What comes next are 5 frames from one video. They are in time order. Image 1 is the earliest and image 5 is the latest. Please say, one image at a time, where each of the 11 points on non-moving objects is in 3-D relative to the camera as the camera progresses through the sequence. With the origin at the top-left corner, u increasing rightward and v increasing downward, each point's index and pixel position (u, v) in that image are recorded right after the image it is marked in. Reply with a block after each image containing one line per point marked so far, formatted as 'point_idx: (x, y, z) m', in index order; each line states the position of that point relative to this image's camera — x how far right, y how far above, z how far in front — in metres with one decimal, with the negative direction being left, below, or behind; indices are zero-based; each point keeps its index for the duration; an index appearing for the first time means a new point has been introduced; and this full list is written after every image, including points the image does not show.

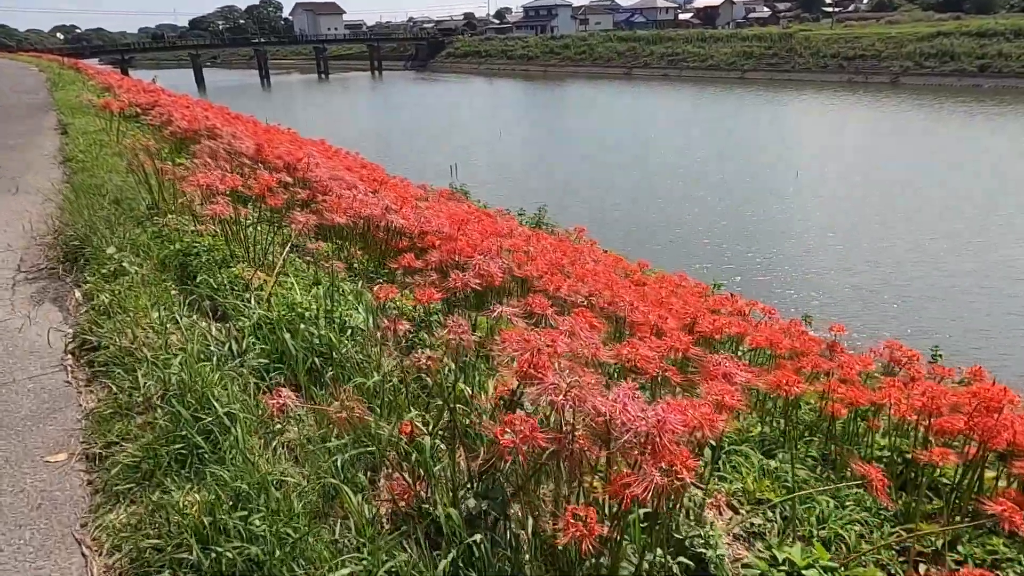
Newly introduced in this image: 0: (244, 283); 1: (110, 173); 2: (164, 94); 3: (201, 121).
0: (-1.4, 0.0, +3.7) m
1: (-3.7, +1.0, +6.1) m
2: (-6.5, +3.6, +12.5) m
3: (-3.9, +2.2, +8.5) m
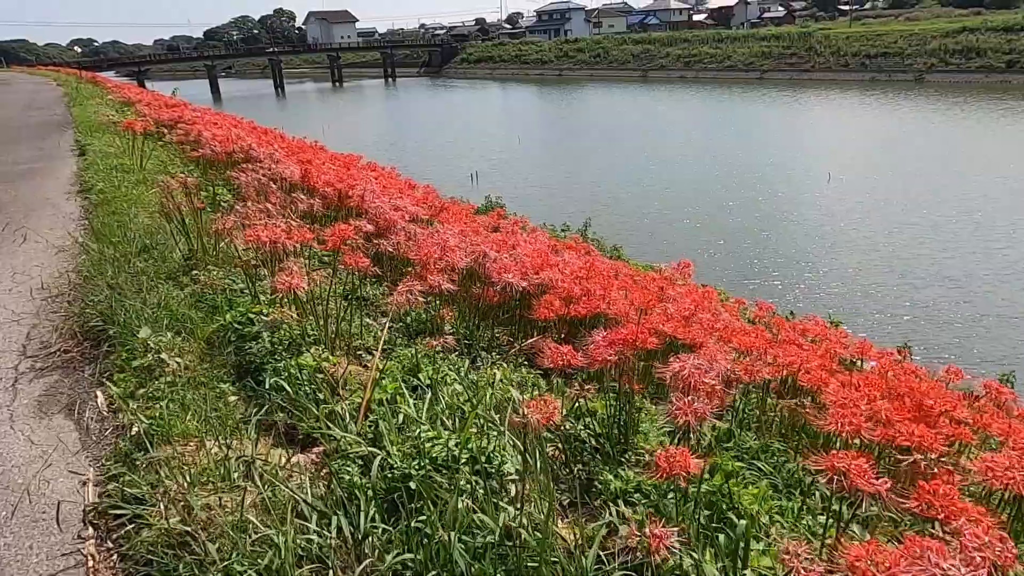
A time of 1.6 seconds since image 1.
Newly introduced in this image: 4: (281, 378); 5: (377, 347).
0: (-0.7, -0.4, +2.7) m
1: (-2.9, +0.6, +5.1) m
2: (-5.6, +3.1, +11.6) m
3: (-3.1, +1.7, +7.6) m
4: (-0.9, -0.4, +2.7) m
5: (-0.7, -0.3, +3.2) m
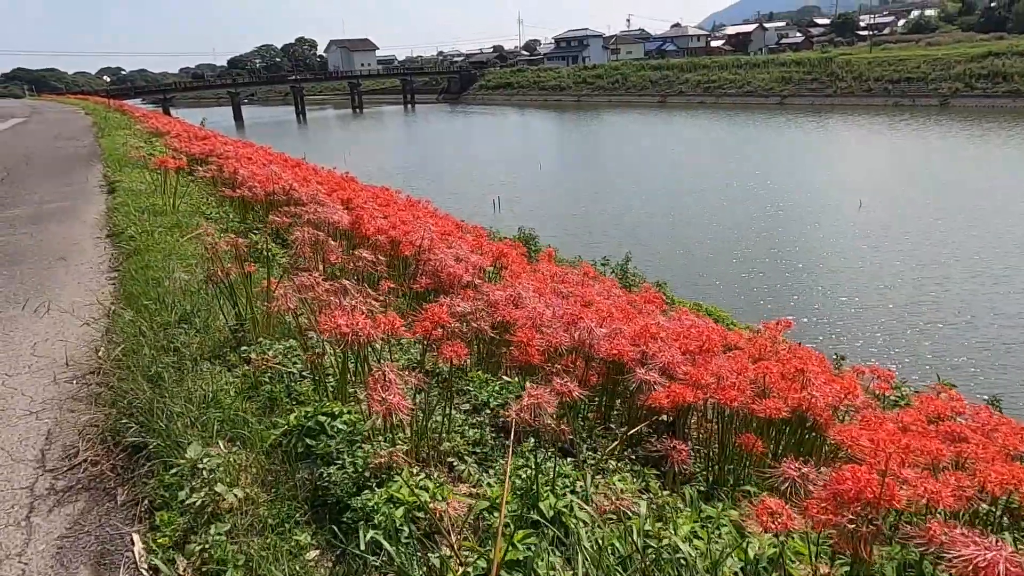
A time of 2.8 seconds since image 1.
0: (-0.2, -0.7, +2.0) m
1: (-2.3, +0.1, +4.6) m
2: (-4.9, +2.5, +11.2) m
3: (-2.5, +1.2, +7.0) m
4: (-0.4, -0.7, +2.0) m
5: (-0.1, -0.7, +2.6) m
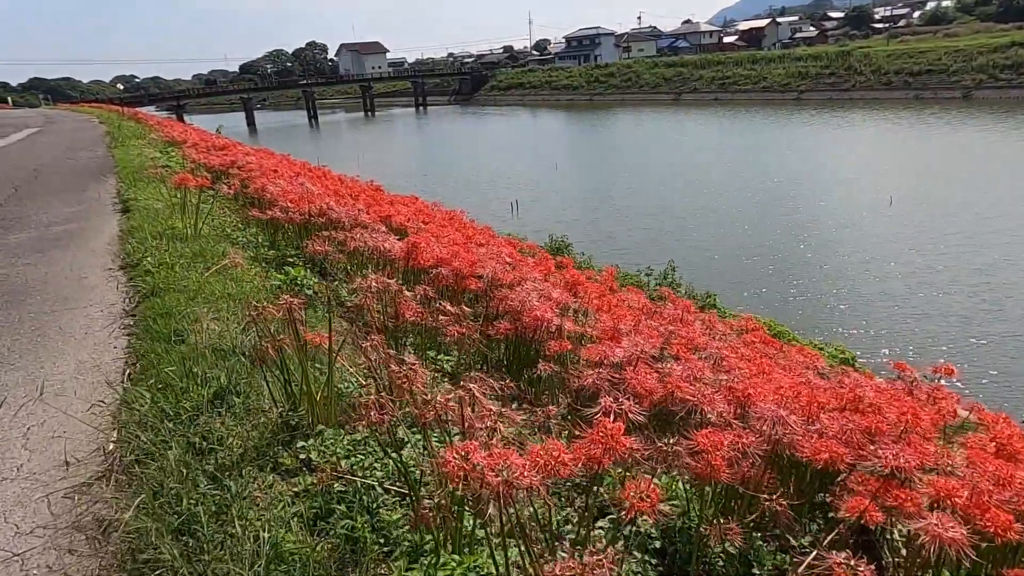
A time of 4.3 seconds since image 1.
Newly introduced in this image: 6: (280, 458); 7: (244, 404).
0: (+0.3, -1.0, +1.1) m
1: (-1.8, -0.2, +3.7) m
2: (-4.2, +2.1, +10.4) m
3: (-1.9, +0.9, +6.2) m
4: (+0.1, -1.0, +1.2) m
5: (+0.4, -0.9, +1.7) m
6: (-0.9, -0.6, +2.5) m
7: (-1.1, -0.5, +2.7) m
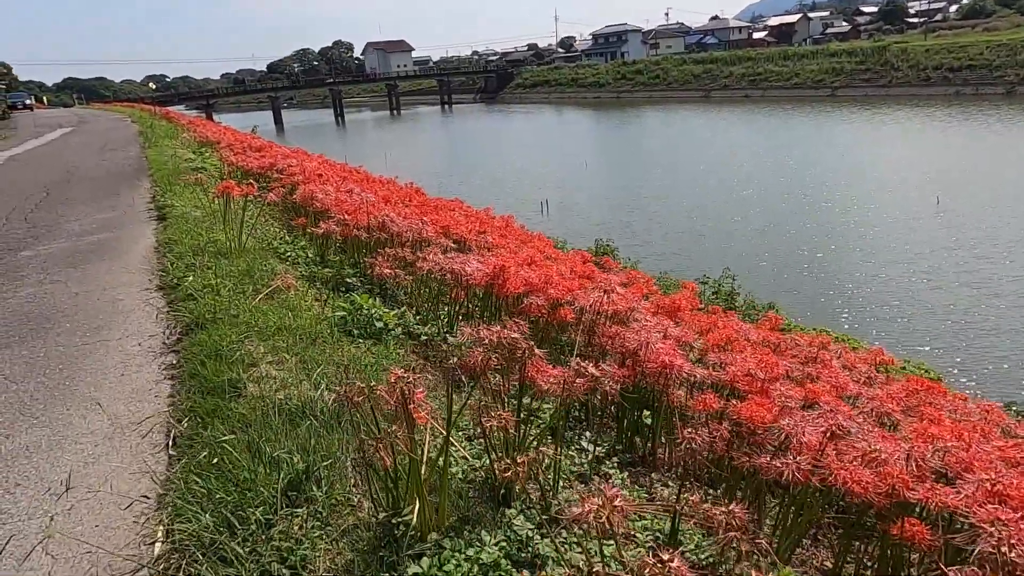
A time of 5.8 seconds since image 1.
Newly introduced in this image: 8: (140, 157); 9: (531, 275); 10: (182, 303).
0: (+0.8, -1.2, +0.4) m
1: (-1.2, -0.3, +3.1) m
2: (-3.4, +2.0, +9.8) m
3: (-1.2, +0.7, +5.5) m
4: (+0.6, -1.2, +0.4) m
5: (+0.9, -1.1, +1.0) m
6: (-0.3, -0.8, +1.8) m
7: (-0.6, -0.7, +2.0) m
8: (-6.9, +2.4, +12.5) m
9: (+0.1, +0.1, +3.8) m
10: (-2.0, -0.1, +4.1) m
